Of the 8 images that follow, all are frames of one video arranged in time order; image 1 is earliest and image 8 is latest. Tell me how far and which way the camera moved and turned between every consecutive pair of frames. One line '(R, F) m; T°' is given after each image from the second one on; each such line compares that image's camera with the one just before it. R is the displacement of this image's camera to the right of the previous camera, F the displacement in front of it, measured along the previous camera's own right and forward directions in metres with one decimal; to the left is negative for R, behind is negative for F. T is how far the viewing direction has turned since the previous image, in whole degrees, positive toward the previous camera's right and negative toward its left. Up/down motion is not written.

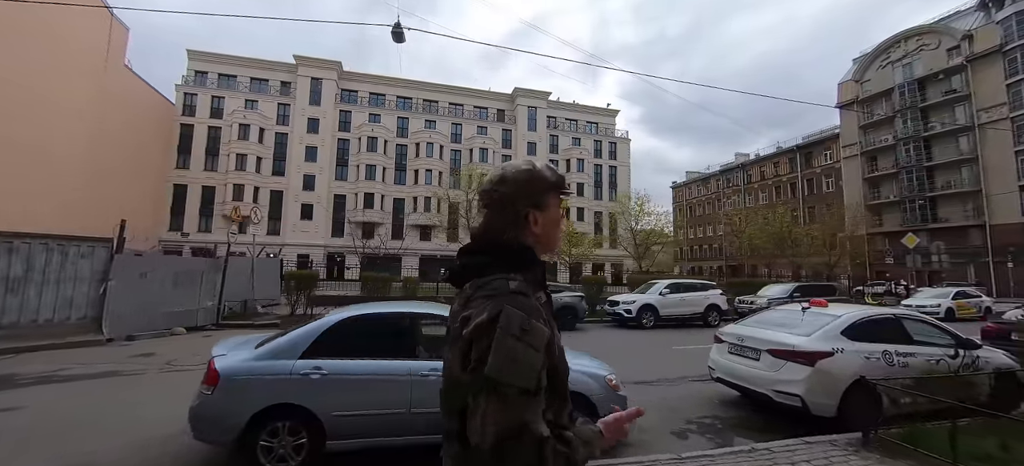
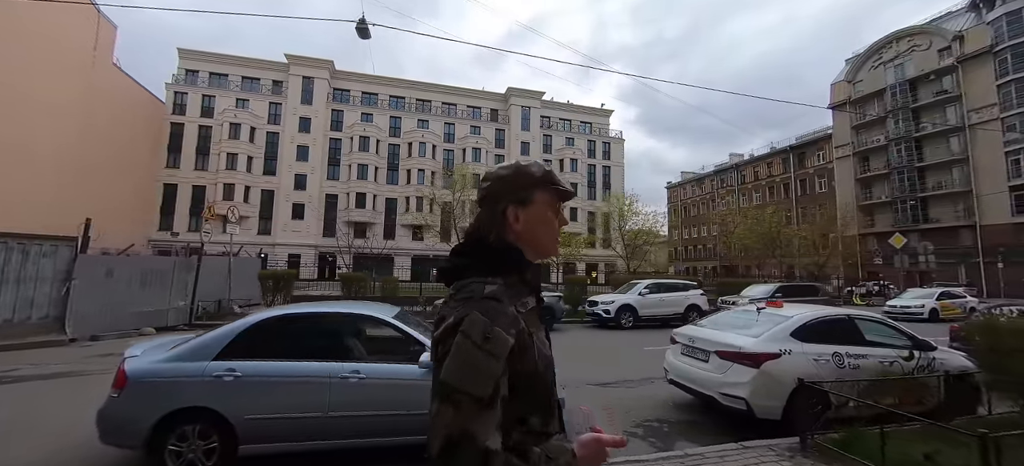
(+0.7, +0.1) m; 0°
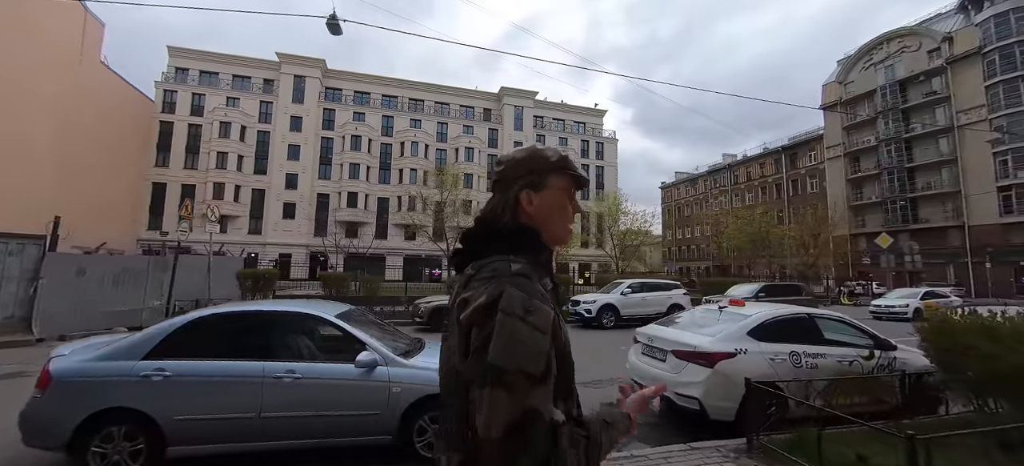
(+0.5, +0.1) m; 0°
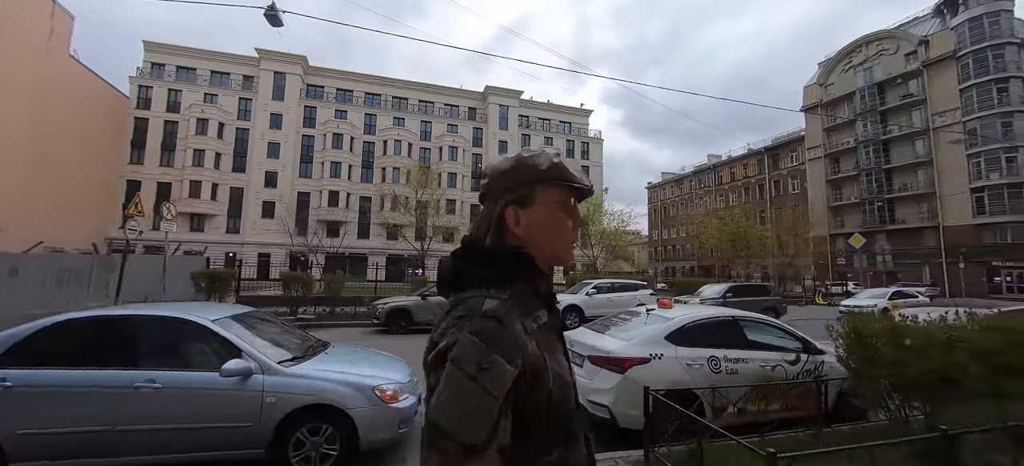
(+1.0, +0.2) m; +1°
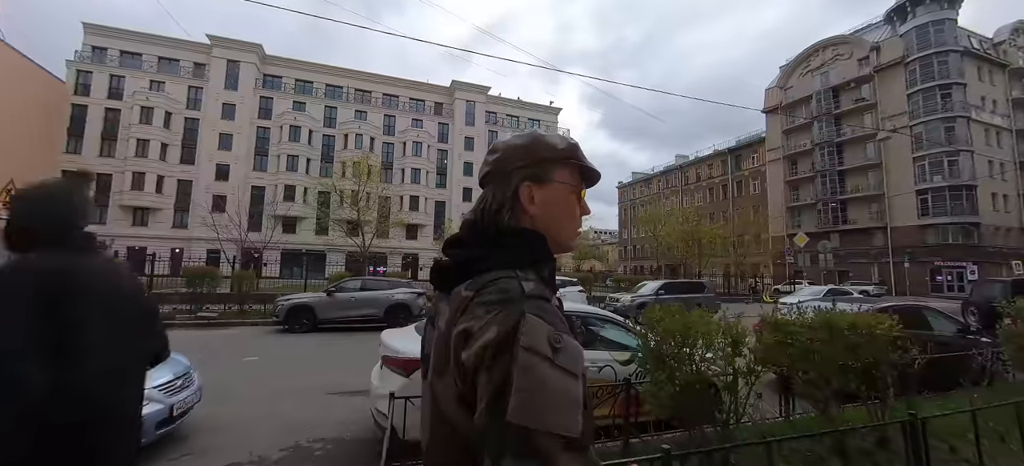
(+2.0, +0.5) m; +3°
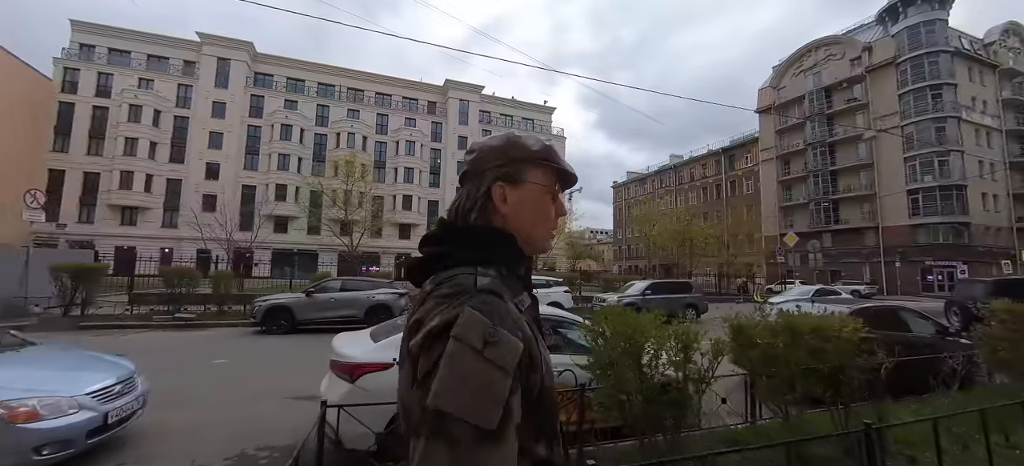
(+0.4, +0.2) m; 0°
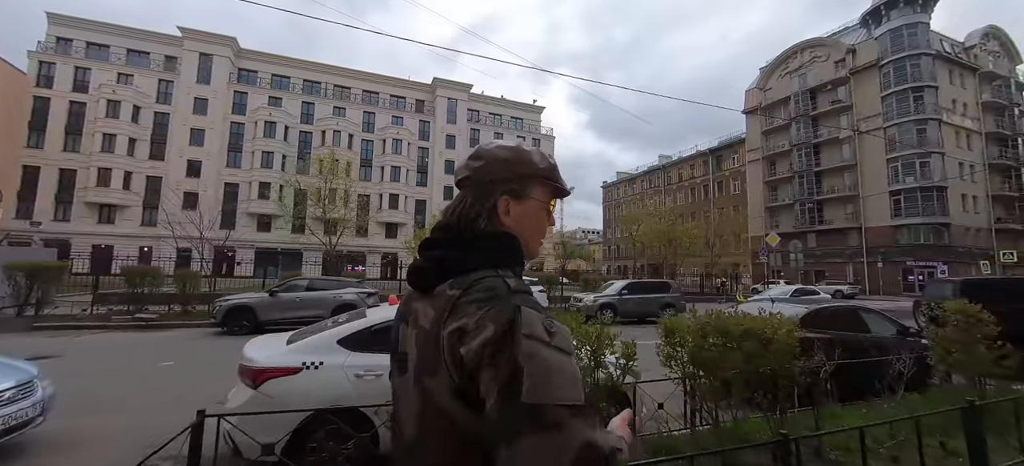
(+0.6, +0.2) m; +1°
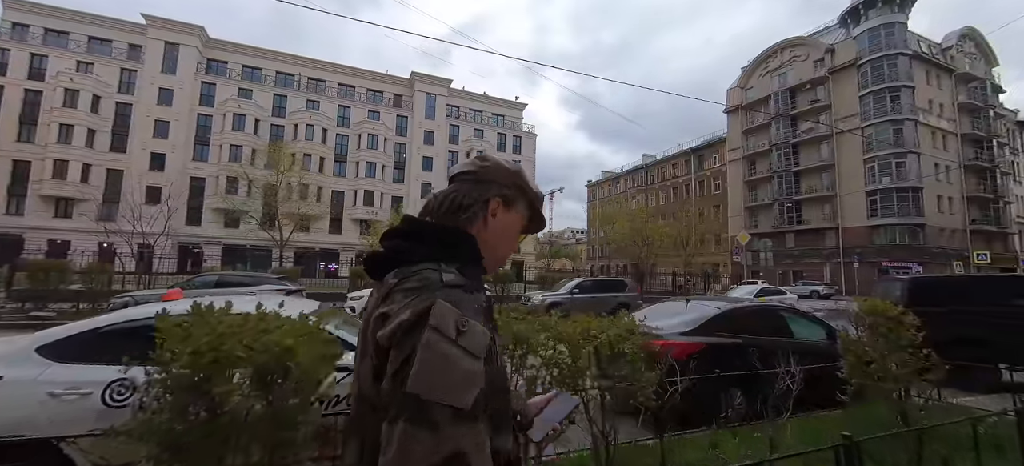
(+1.6, +0.8) m; +1°
